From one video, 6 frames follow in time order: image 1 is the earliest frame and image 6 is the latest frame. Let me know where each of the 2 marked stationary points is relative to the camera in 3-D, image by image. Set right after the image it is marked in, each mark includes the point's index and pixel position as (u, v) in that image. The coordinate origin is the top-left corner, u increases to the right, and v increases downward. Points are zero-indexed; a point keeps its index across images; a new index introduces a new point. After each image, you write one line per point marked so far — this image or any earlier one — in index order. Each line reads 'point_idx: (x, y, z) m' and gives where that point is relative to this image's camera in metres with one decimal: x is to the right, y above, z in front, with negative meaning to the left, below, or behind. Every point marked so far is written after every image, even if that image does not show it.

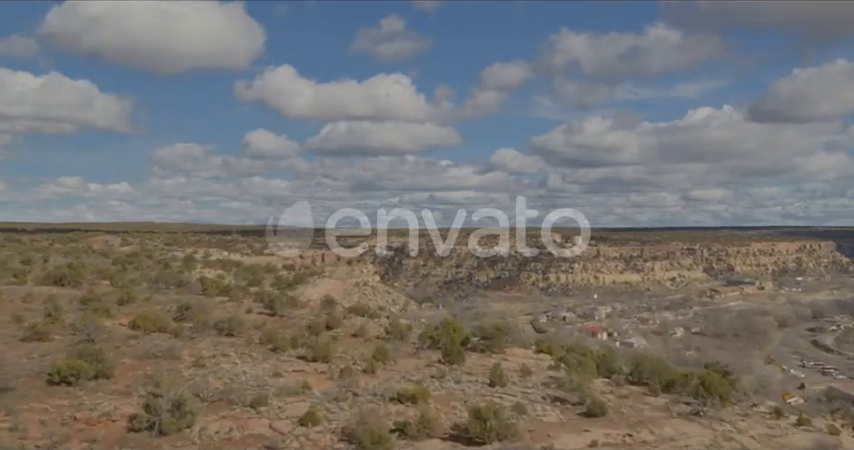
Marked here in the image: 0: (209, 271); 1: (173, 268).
0: (-5.8, -1.2, +18.7) m
1: (-6.4, -1.1, +17.7) m
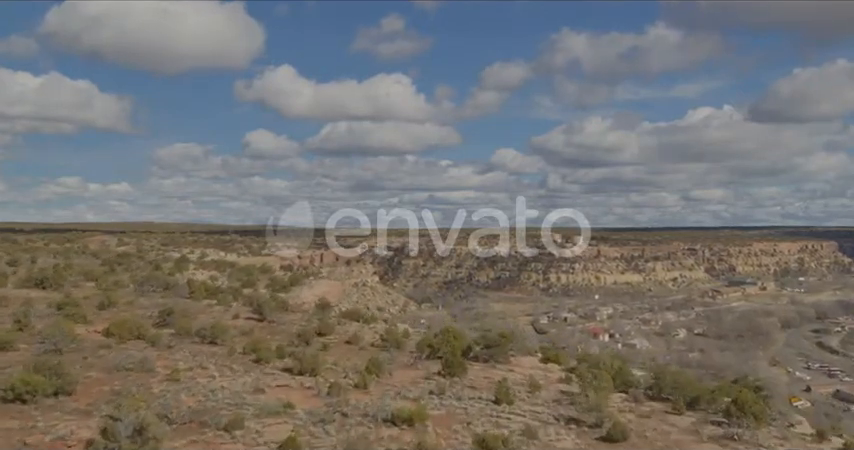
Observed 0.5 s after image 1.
0: (-5.8, -1.2, +18.1) m
1: (-6.4, -1.1, +17.1) m
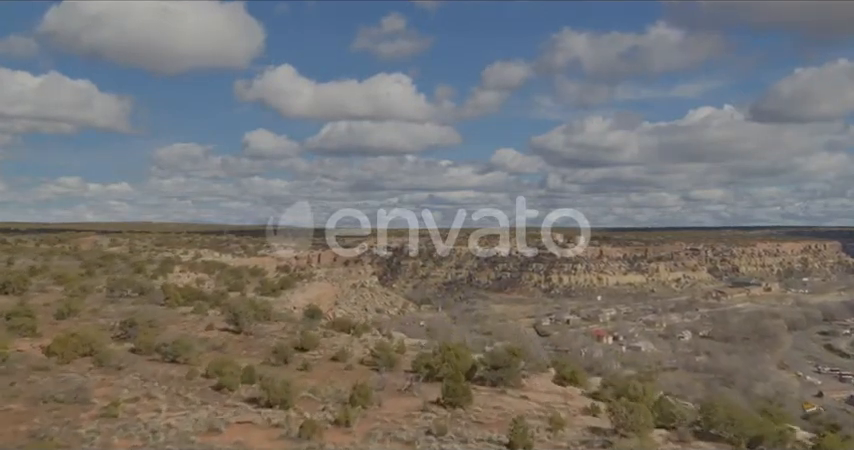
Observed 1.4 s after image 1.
0: (-5.8, -1.2, +17.2) m
1: (-6.4, -1.1, +16.2) m
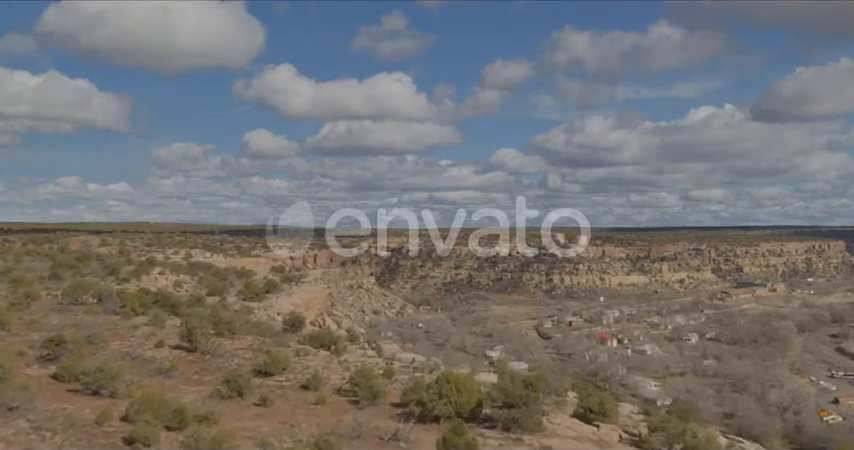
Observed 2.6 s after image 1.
0: (-5.9, -1.2, +15.9) m
1: (-6.5, -1.0, +14.9) m
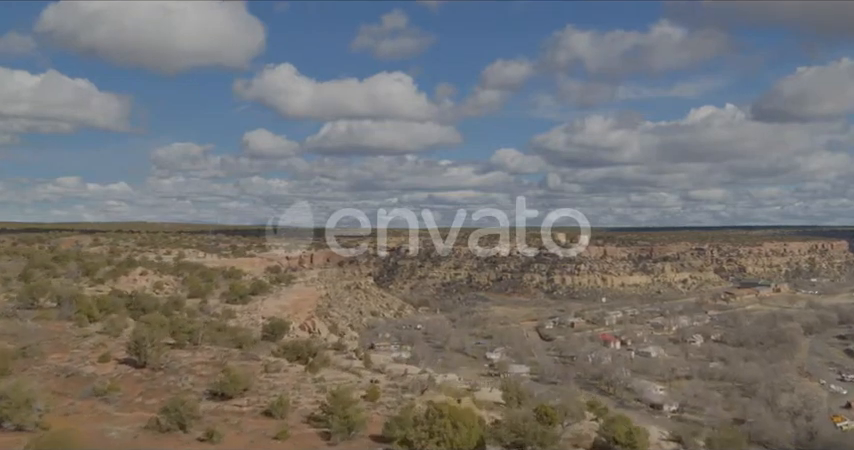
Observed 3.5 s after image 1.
0: (-5.9, -1.1, +15.0) m
1: (-6.6, -1.0, +14.0) m
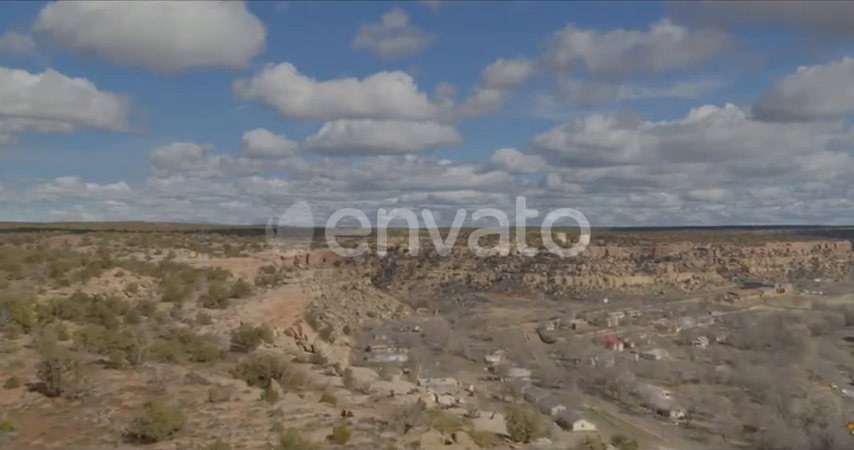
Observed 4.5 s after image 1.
0: (-6.0, -1.1, +14.0) m
1: (-6.6, -0.9, +13.0) m
